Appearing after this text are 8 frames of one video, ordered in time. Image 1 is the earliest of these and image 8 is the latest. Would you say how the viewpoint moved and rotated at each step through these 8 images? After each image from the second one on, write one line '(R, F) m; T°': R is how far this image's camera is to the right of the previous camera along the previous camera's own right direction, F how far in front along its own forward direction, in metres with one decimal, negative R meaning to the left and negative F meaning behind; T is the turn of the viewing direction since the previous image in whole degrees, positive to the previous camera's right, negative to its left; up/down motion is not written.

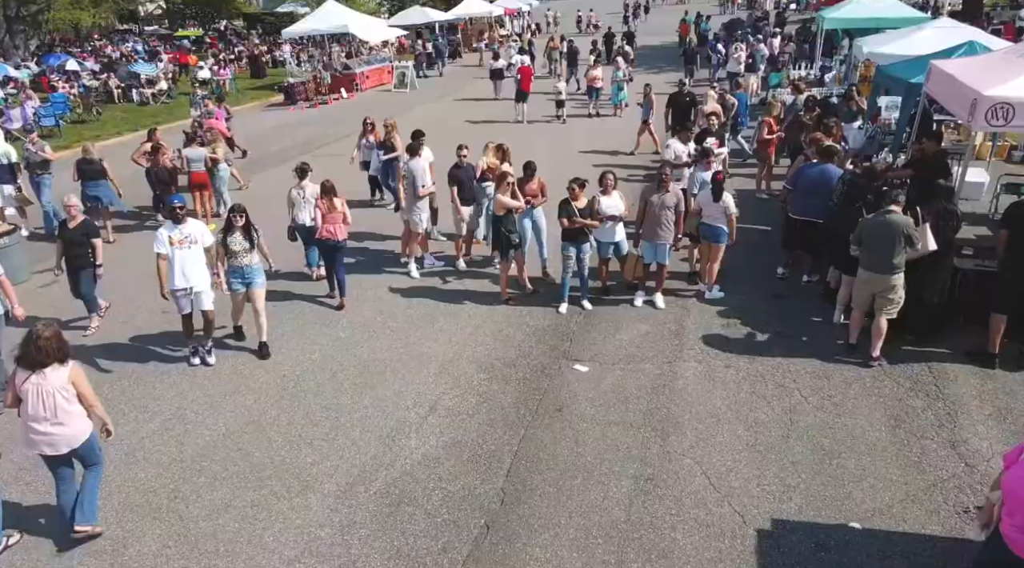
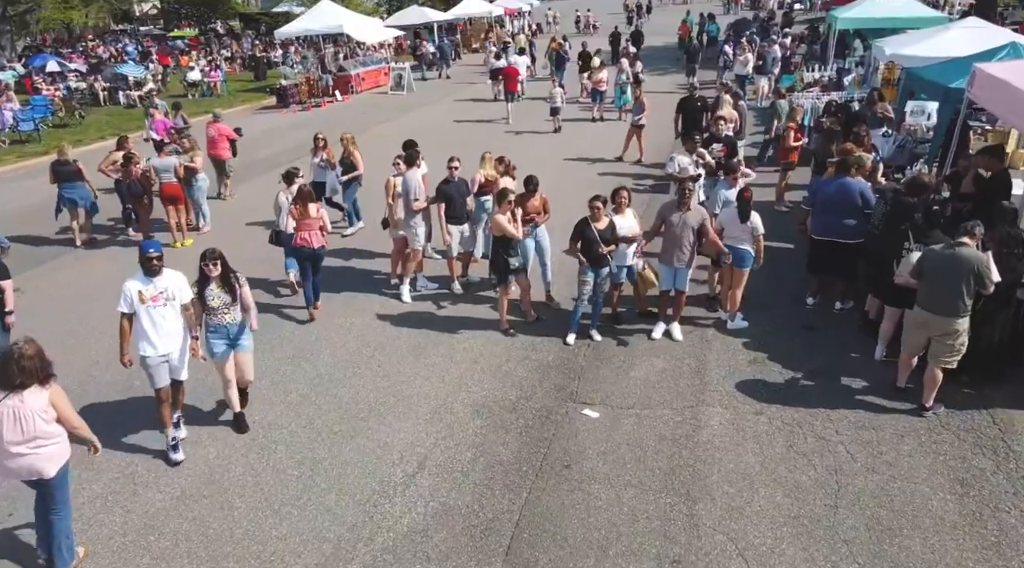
(0.0, +0.9) m; 0°
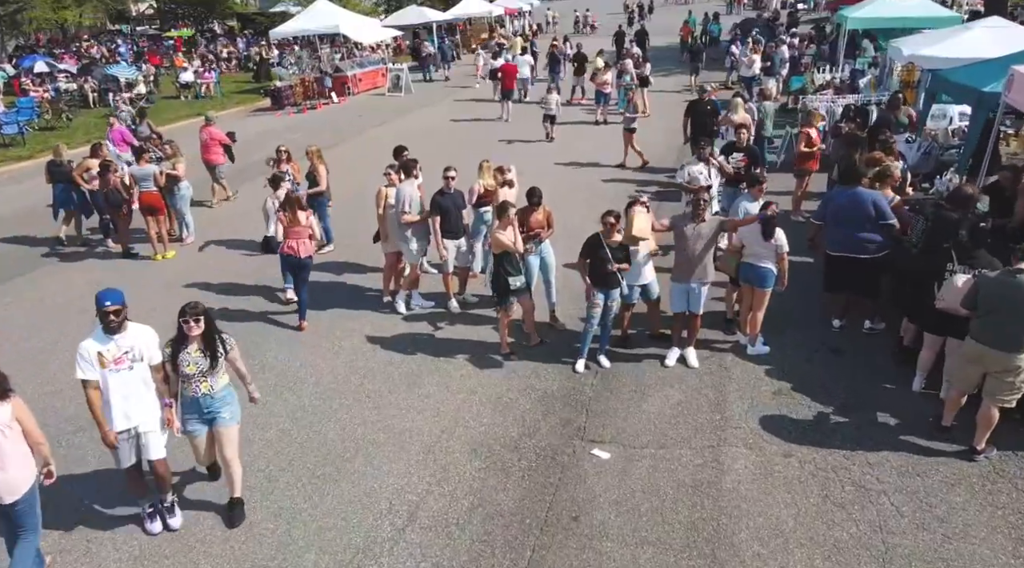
(0.0, +0.6) m; 0°
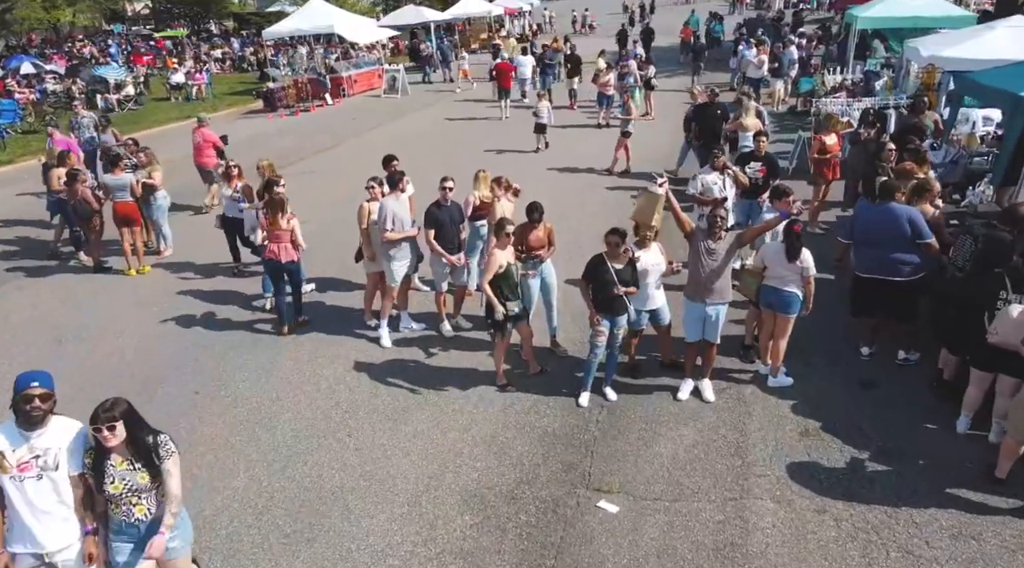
(0.0, +0.6) m; 0°
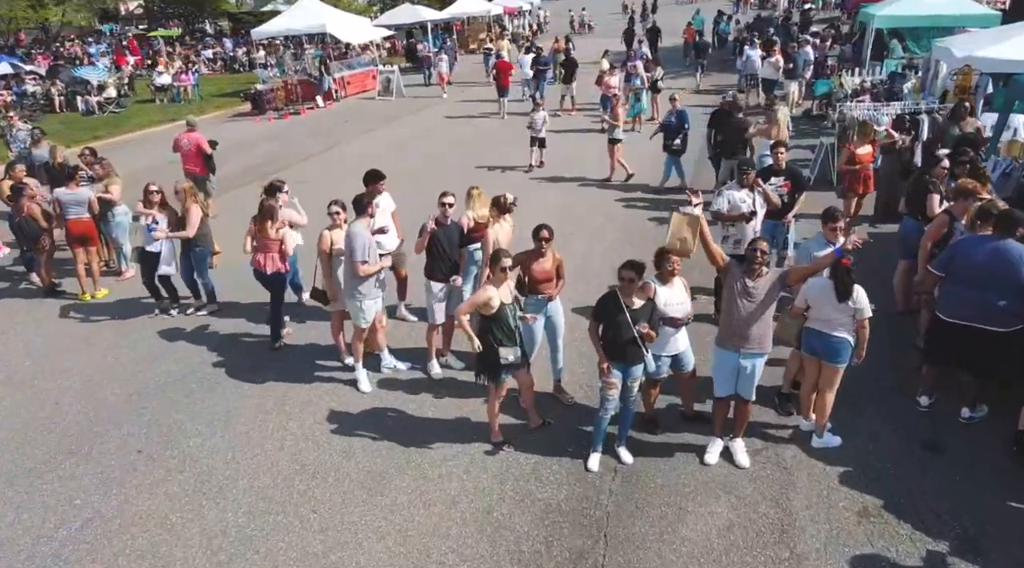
(0.0, +1.0) m; 0°
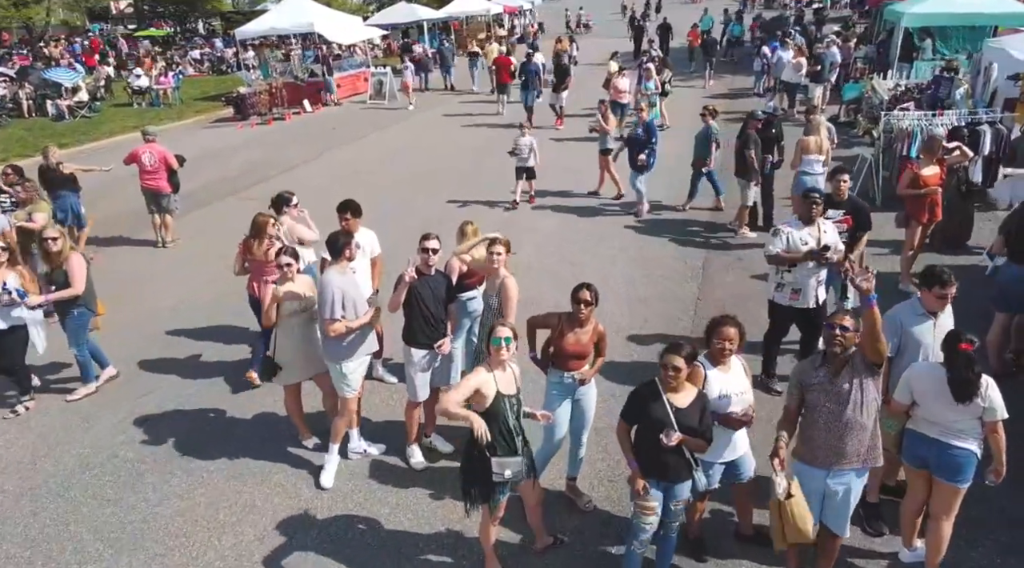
(0.0, +1.4) m; 0°
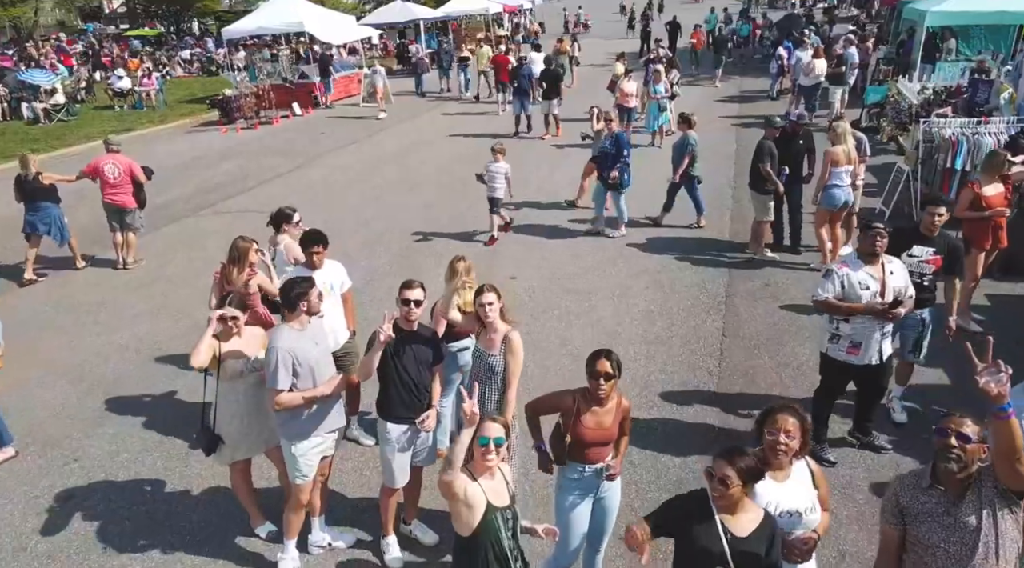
(0.0, +1.0) m; 0°
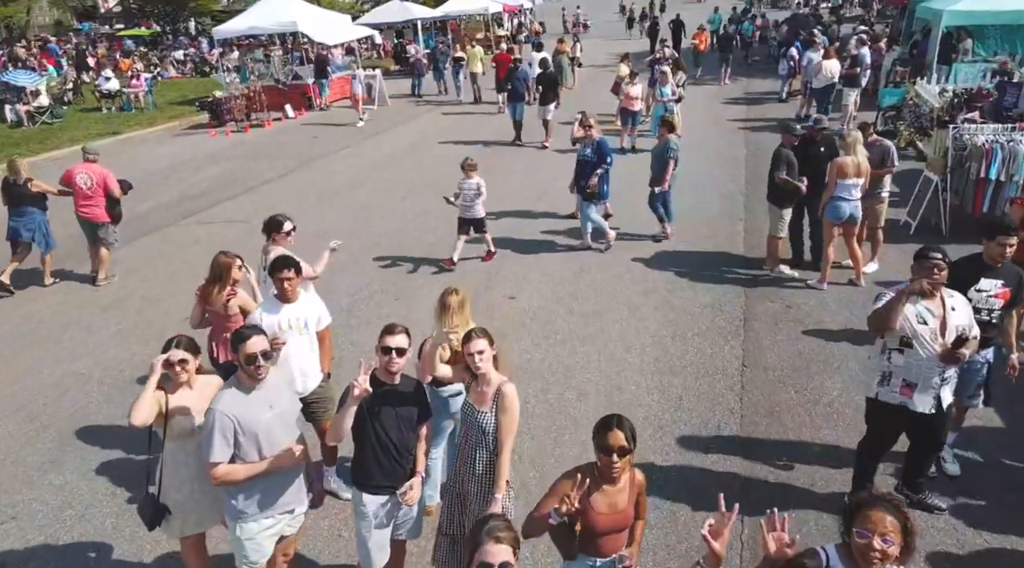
(0.0, +0.6) m; 0°
